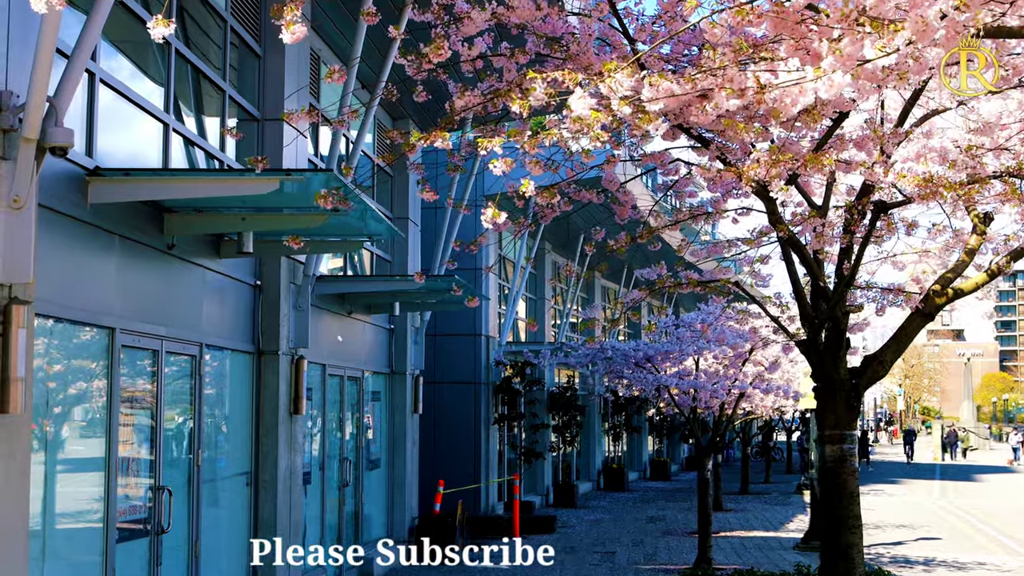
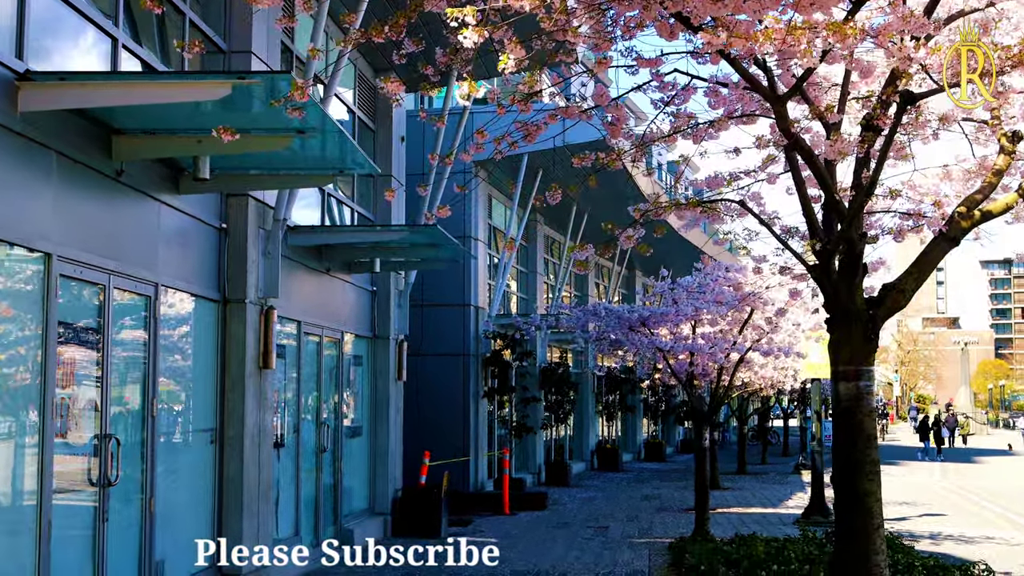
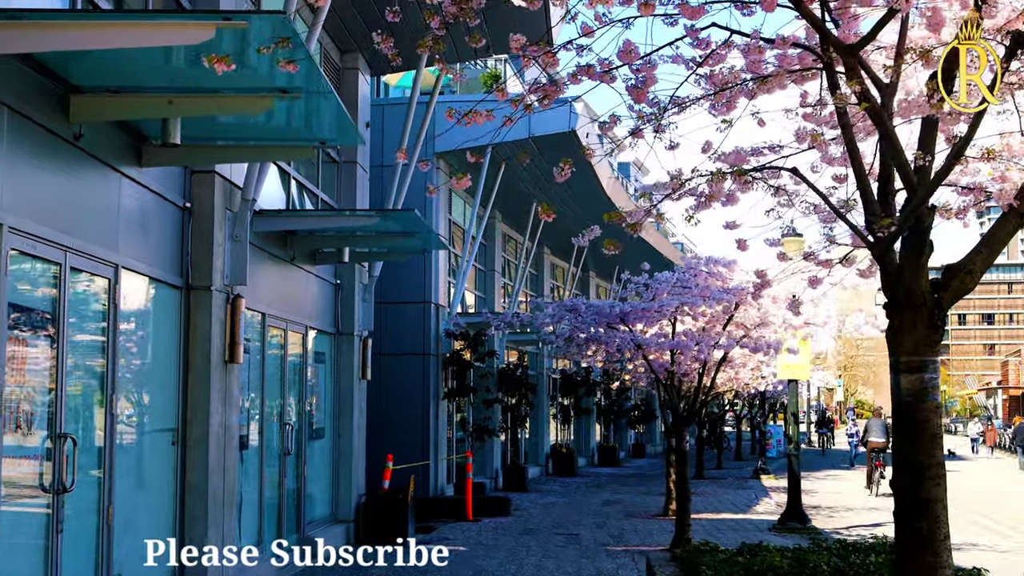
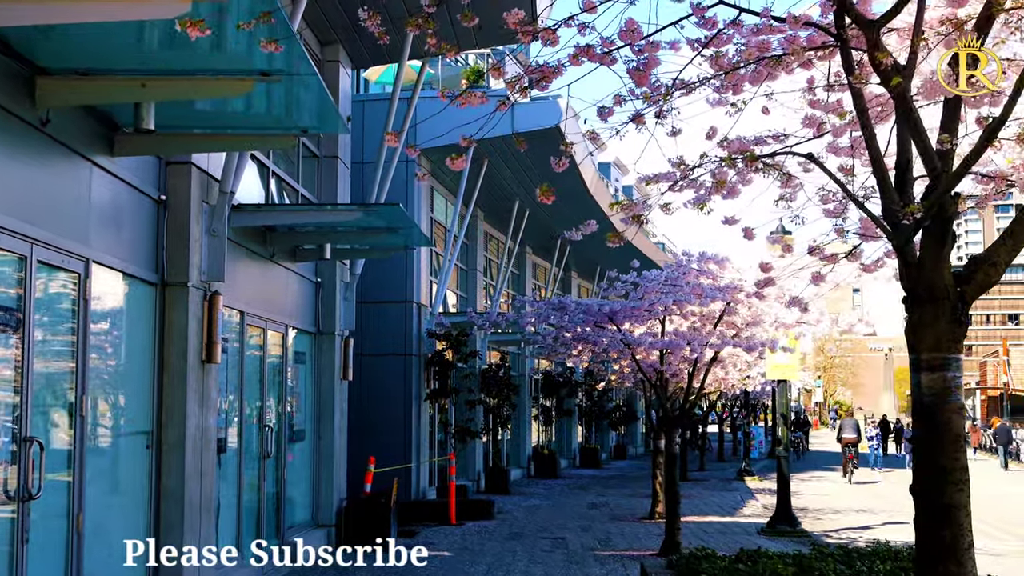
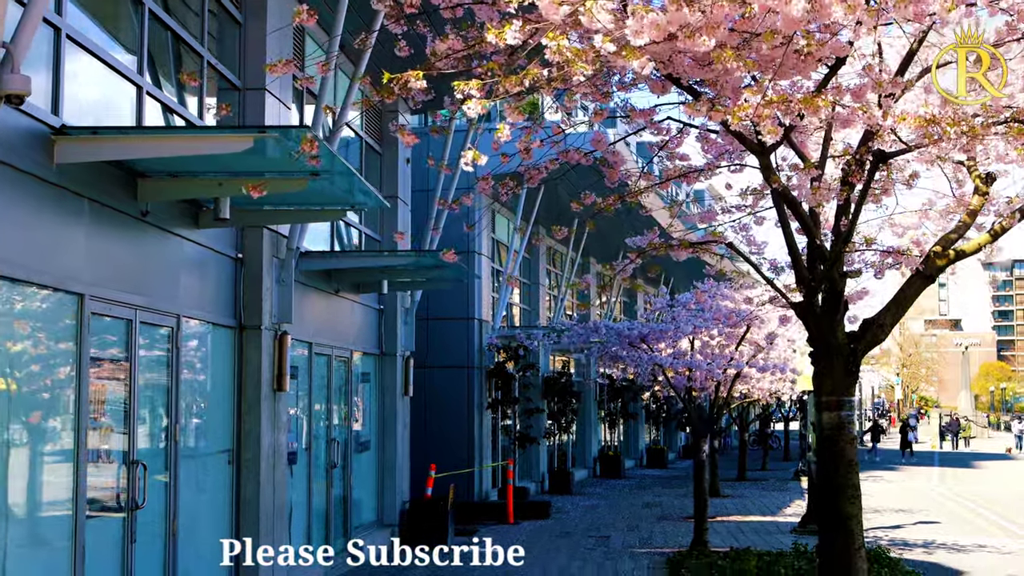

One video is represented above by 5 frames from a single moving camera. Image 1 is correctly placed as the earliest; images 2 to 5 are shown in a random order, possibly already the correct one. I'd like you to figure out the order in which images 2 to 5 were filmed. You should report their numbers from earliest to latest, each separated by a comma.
5, 2, 3, 4
